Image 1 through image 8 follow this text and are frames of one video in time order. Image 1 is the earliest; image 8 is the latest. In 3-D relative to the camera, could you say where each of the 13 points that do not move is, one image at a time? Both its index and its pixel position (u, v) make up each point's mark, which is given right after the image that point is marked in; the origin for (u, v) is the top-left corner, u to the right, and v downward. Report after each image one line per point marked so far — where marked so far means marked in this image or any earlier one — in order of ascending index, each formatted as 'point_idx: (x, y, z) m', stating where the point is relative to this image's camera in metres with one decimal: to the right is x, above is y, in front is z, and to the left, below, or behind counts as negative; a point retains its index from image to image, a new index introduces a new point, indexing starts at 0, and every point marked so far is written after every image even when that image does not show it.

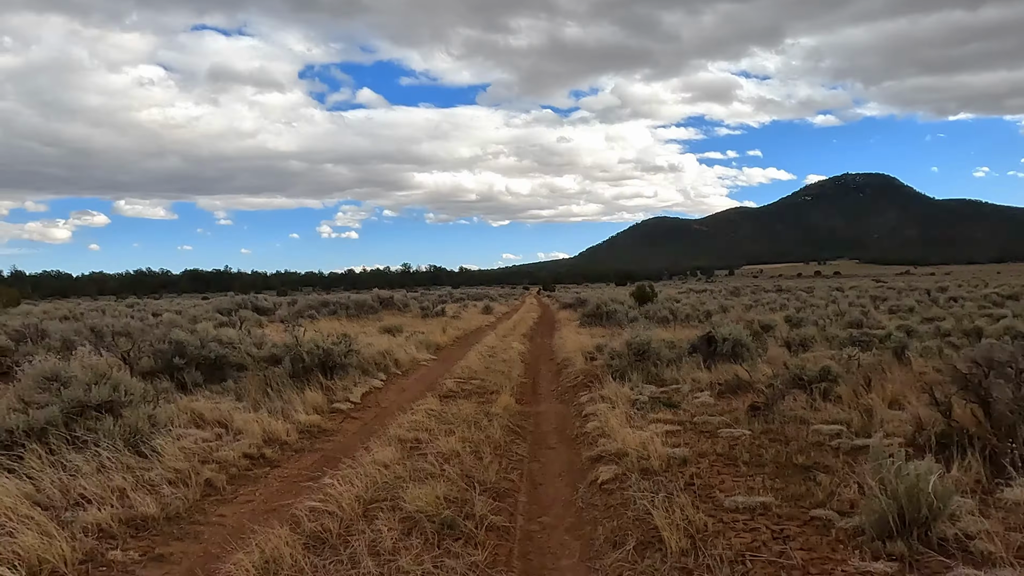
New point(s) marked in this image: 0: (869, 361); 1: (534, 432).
0: (+7.8, -1.6, +11.6) m
1: (+0.4, -2.6, +9.6) m
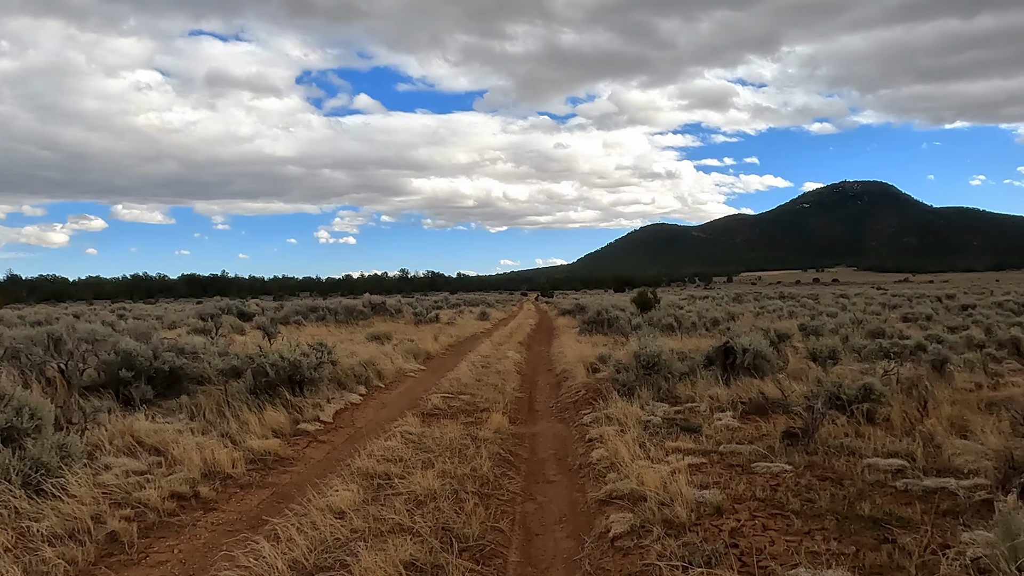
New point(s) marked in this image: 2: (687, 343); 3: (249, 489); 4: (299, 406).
0: (+7.7, -1.7, +10.2) m
1: (+0.3, -2.7, +8.2) m
2: (+5.3, -1.7, +16.1) m
3: (-3.4, -2.6, +6.9) m
4: (-4.1, -2.3, +10.3) m
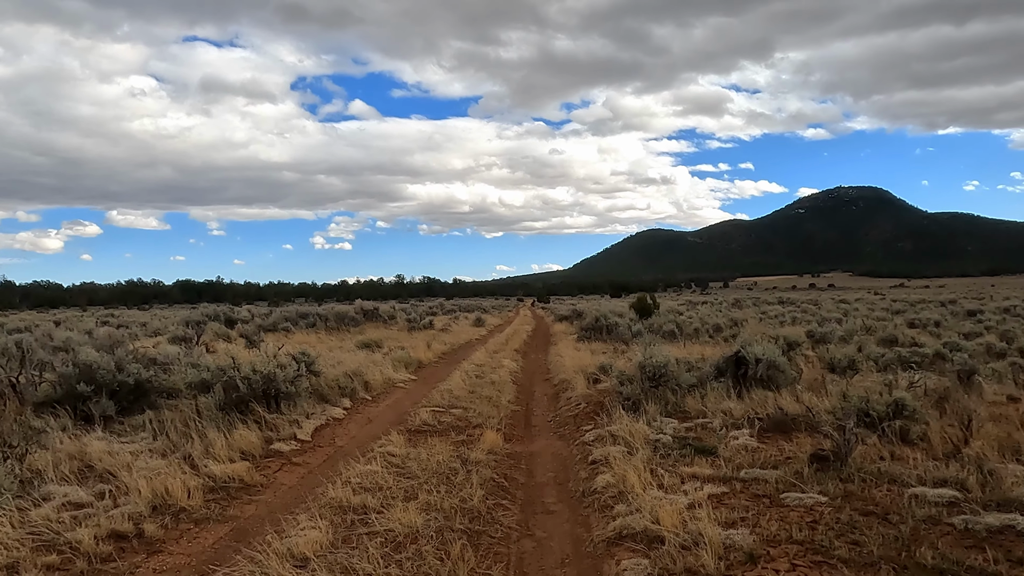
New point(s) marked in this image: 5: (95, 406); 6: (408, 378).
0: (+7.6, -1.8, +9.4) m
1: (+0.2, -2.8, +7.4) m
2: (+5.2, -1.9, +15.3) m
3: (-3.5, -2.7, +6.0) m
4: (-4.2, -2.4, +9.4) m
5: (-7.5, -2.1, +9.6) m
6: (-3.2, -2.8, +16.6) m
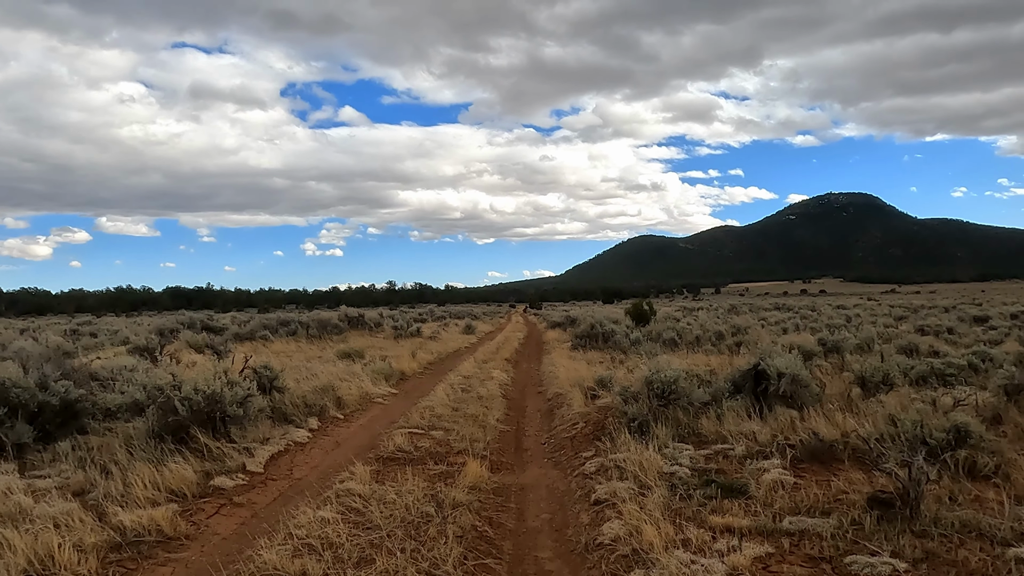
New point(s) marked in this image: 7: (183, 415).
0: (+7.4, -1.8, +8.2) m
1: (0.0, -2.8, +6.0) m
2: (+4.9, -2.0, +14.0) m
3: (-3.6, -2.7, +4.6) m
4: (-4.4, -2.5, +7.9) m
5: (-7.7, -2.2, +8.1) m
6: (-3.5, -3.0, +15.2) m
7: (-4.9, -1.9, +7.9) m
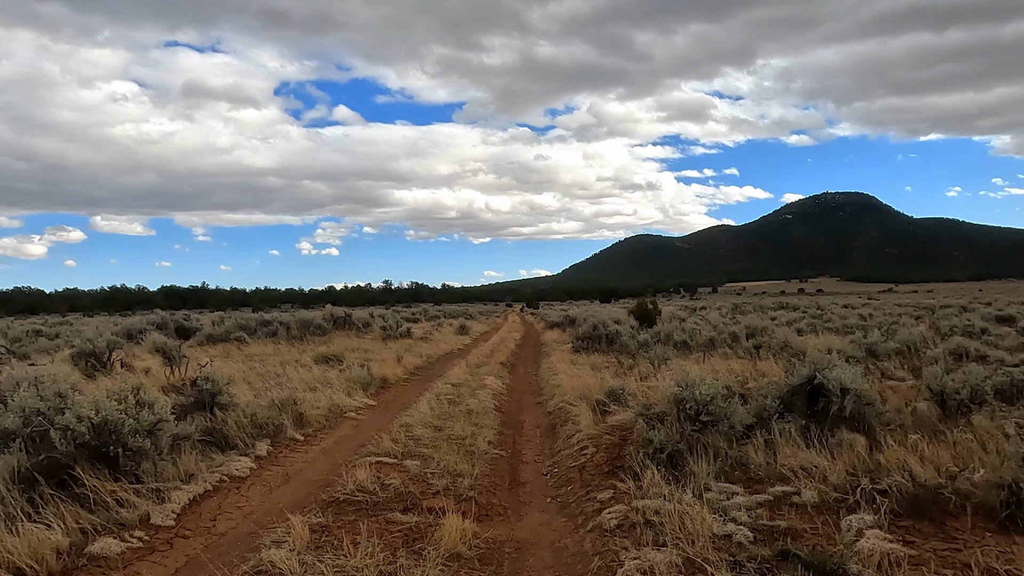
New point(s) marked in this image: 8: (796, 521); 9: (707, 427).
0: (+7.3, -1.7, +6.3) m
1: (0.0, -2.7, +4.0) m
2: (+4.8, -1.9, +12.1) m
3: (-3.7, -2.6, +2.6) m
4: (-4.5, -2.4, +5.9) m
5: (-7.8, -2.1, +6.1) m
6: (-3.7, -2.9, +13.2) m
7: (-5.0, -1.8, +5.9) m
8: (+2.8, -2.3, +5.3) m
9: (+2.7, -1.9, +7.3) m
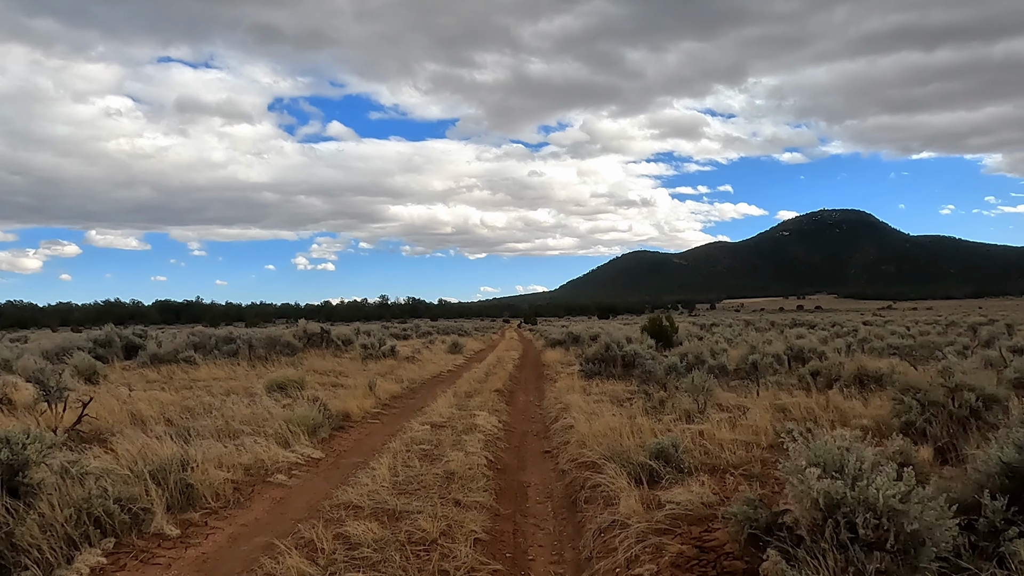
0: (+7.4, -1.7, +2.8) m
1: (0.0, -2.6, +0.4) m
2: (+4.8, -2.1, +8.5) m
3: (-3.6, -2.5, -1.1) m
4: (-4.4, -2.3, +2.3) m
5: (-7.8, -2.0, +2.4) m
6: (-3.7, -3.1, +9.5) m
7: (-5.0, -1.7, +2.3) m
8: (+2.9, -2.2, +1.7) m
9: (+2.7, -1.9, +3.8) m
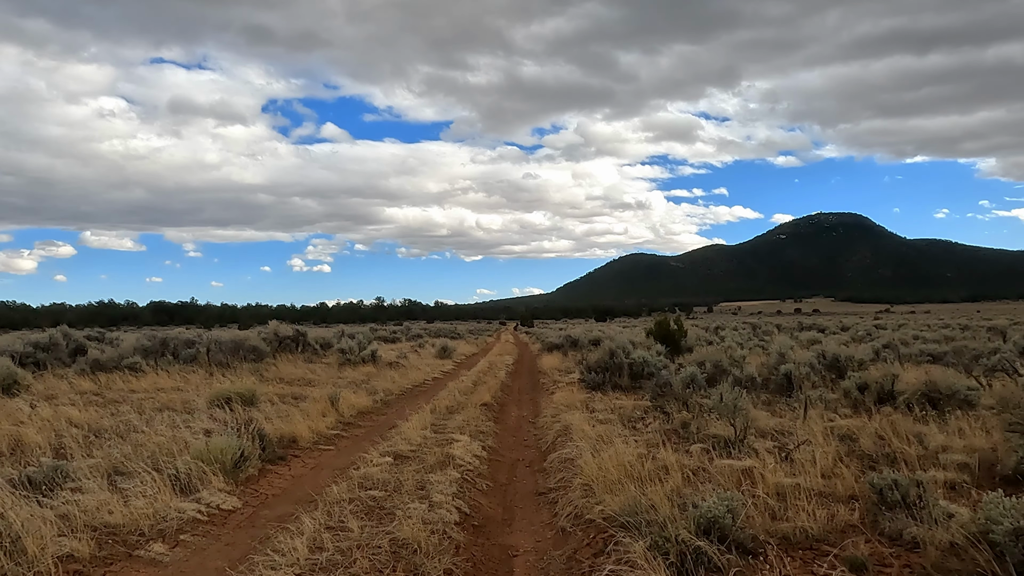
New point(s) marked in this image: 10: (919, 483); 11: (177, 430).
0: (+7.2, -1.6, +0.3) m
1: (-0.1, -2.4, -2.1) m
2: (+4.6, -1.9, +6.1) m
3: (-3.7, -2.3, -3.6) m
4: (-4.6, -2.1, -0.3) m
5: (-7.9, -1.9, -0.2) m
6: (-3.9, -2.9, +7.0) m
7: (-5.1, -1.6, -0.3) m
8: (+2.7, -2.1, -0.7) m
9: (+2.5, -1.8, +1.3) m
10: (+4.4, -1.9, +6.0) m
11: (-6.7, -2.8, +10.6) m
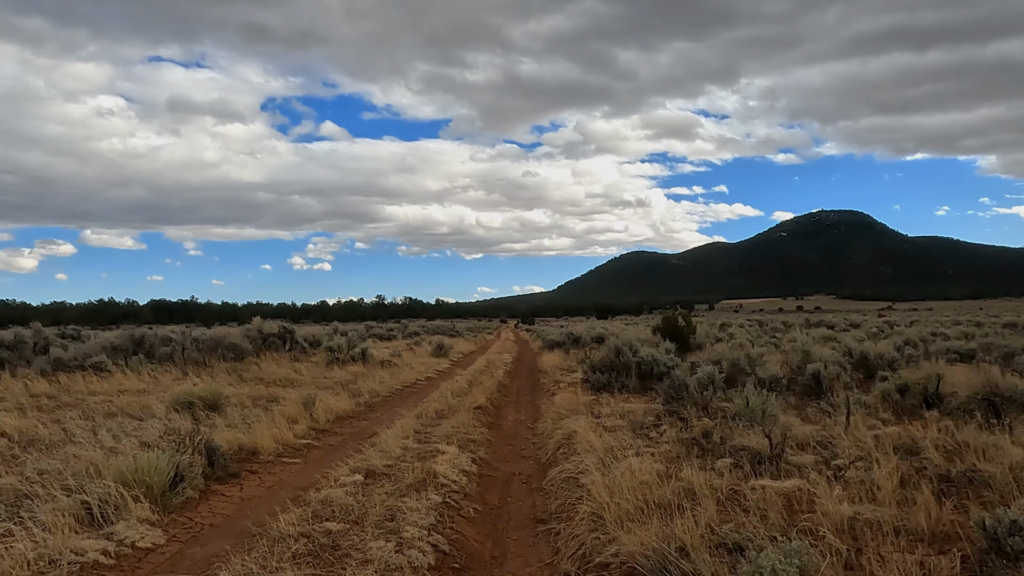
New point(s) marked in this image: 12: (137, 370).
0: (+7.1, -1.4, -1.1) m
1: (-0.2, -2.3, -3.5) m
2: (+4.5, -1.7, +4.6) m
3: (-3.8, -2.1, -5.0) m
4: (-4.7, -2.0, -1.7) m
5: (-8.0, -1.7, -1.6) m
6: (-4.0, -2.7, +5.6) m
7: (-5.2, -1.4, -1.7) m
8: (+2.6, -1.9, -2.2) m
9: (+2.4, -1.6, -0.1) m
10: (+4.3, -1.7, +4.6) m
11: (-6.8, -2.6, +9.2) m
12: (-13.1, -2.8, +18.3) m
